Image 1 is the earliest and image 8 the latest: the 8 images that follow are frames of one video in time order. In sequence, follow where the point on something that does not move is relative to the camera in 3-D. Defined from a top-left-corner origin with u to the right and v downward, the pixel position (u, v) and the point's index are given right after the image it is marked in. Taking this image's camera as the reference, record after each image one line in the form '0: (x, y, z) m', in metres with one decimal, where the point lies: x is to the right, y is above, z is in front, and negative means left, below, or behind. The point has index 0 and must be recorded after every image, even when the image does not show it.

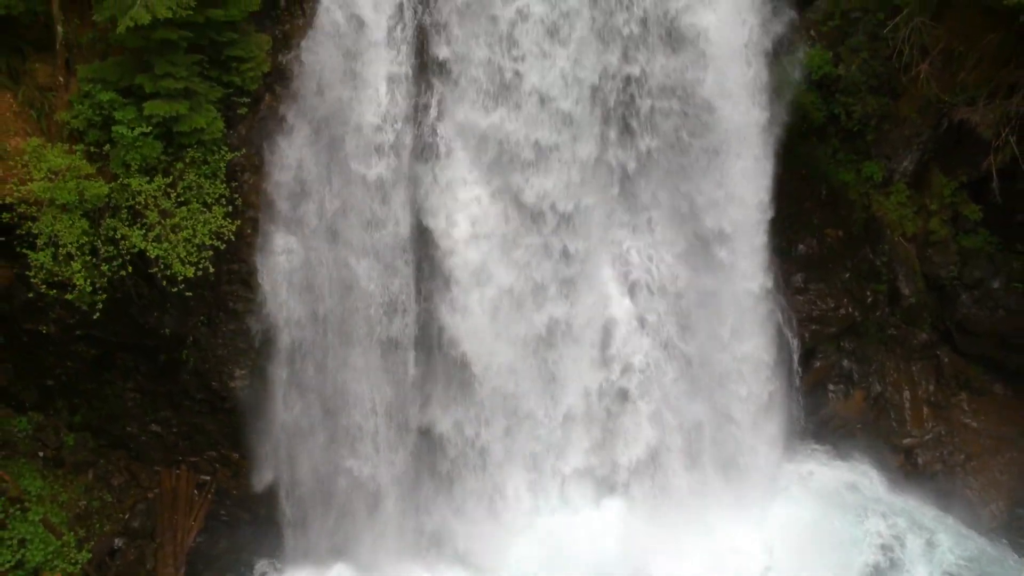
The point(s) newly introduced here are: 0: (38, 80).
0: (-2.7, +1.1, +7.7) m
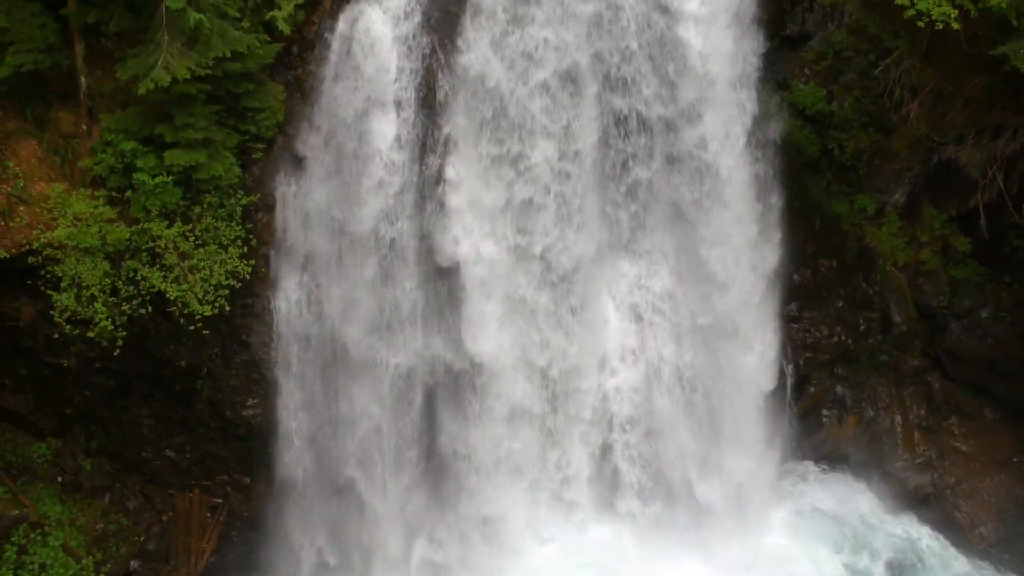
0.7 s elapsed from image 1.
0: (-2.6, +0.9, +8.0) m
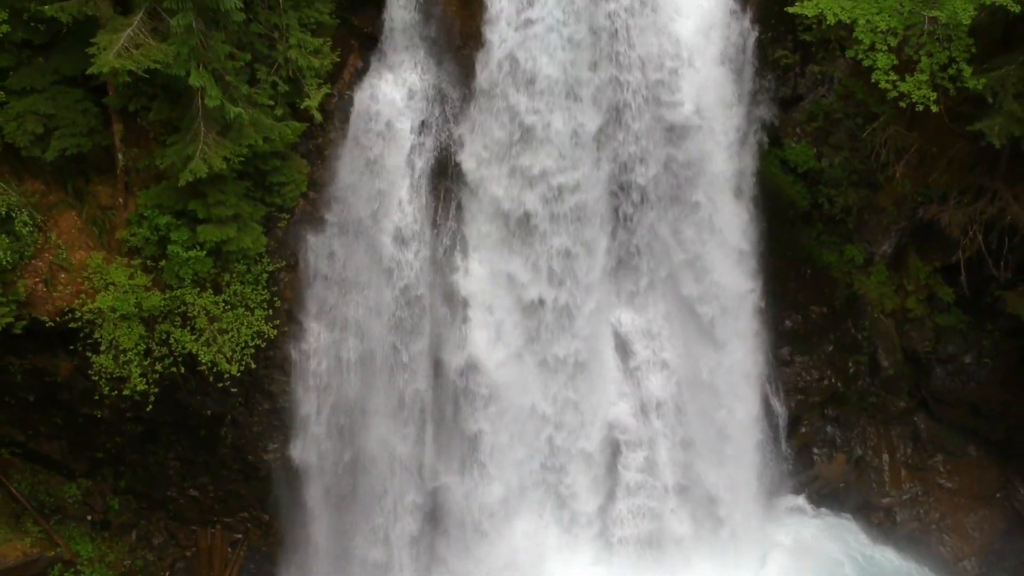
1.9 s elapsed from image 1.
0: (-2.6, +0.5, +8.6) m
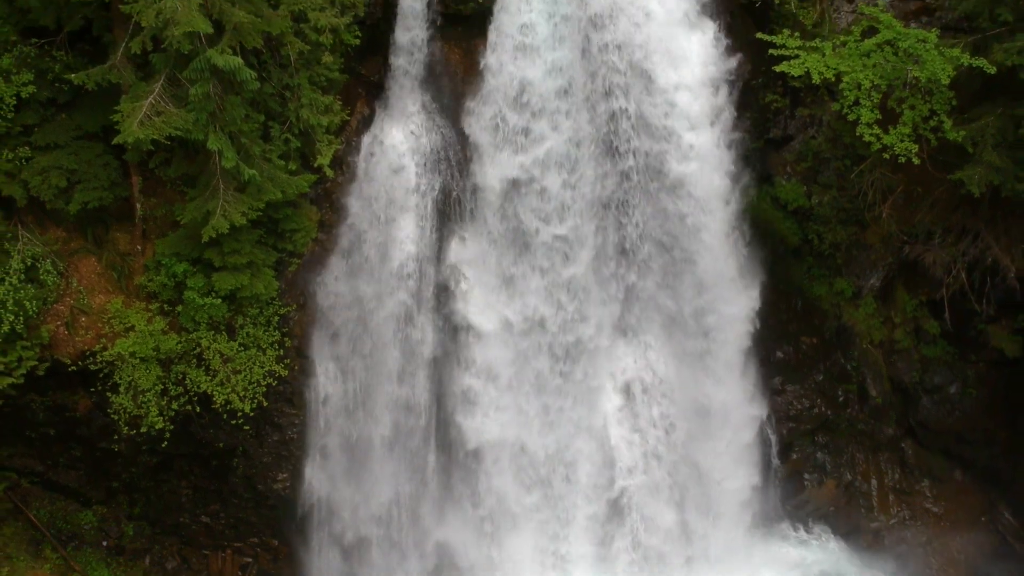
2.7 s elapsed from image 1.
0: (-2.6, +0.3, +8.9) m
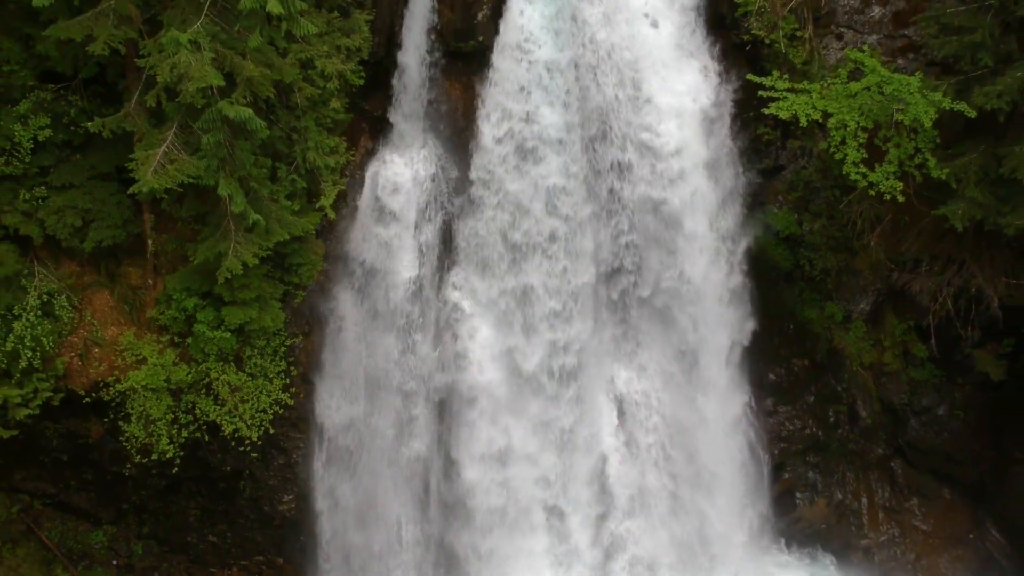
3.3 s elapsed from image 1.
0: (-2.6, 0.0, +9.3) m
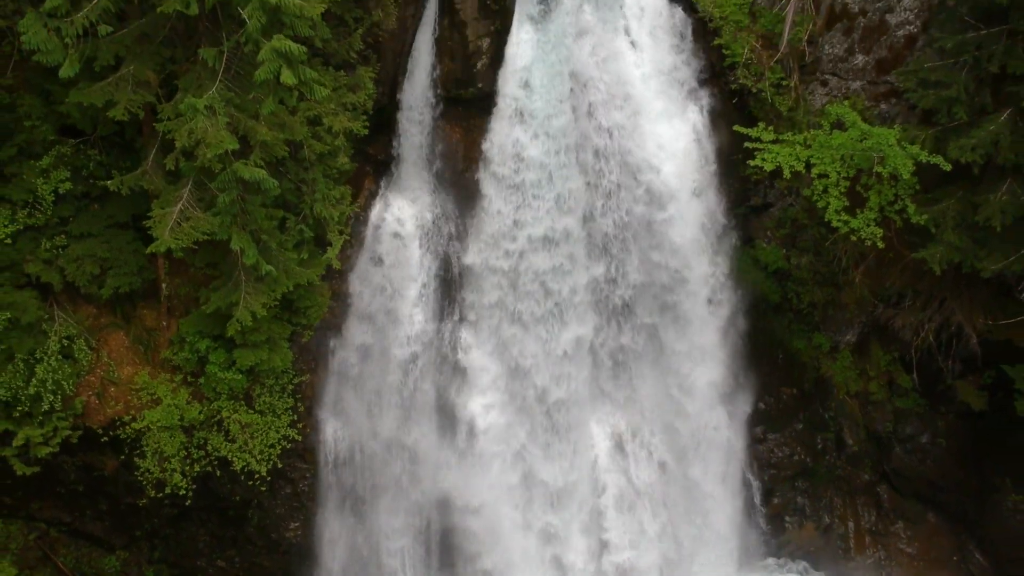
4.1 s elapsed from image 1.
0: (-2.6, -0.2, +9.7) m
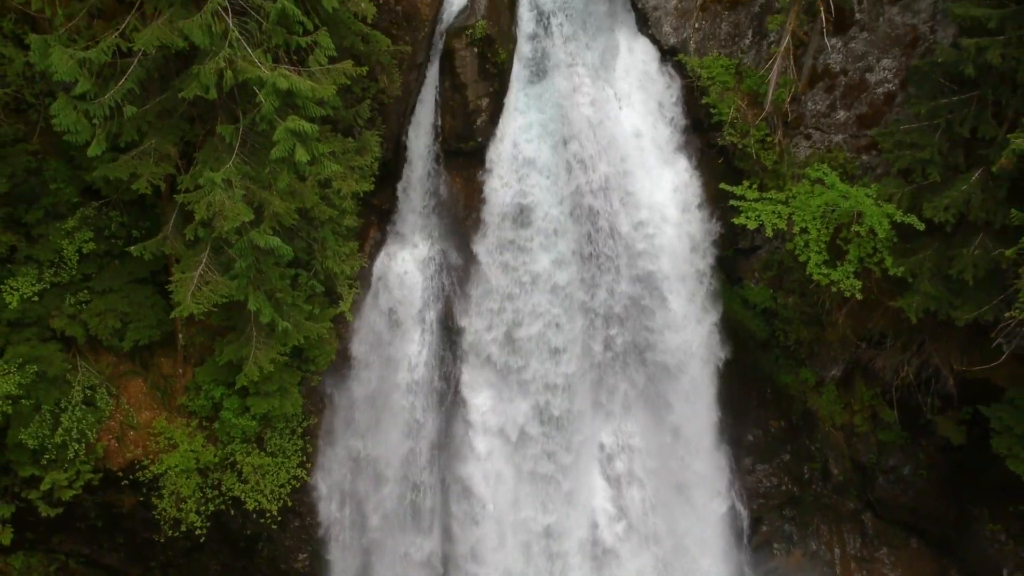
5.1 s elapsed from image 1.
0: (-2.6, -0.6, +10.2) m
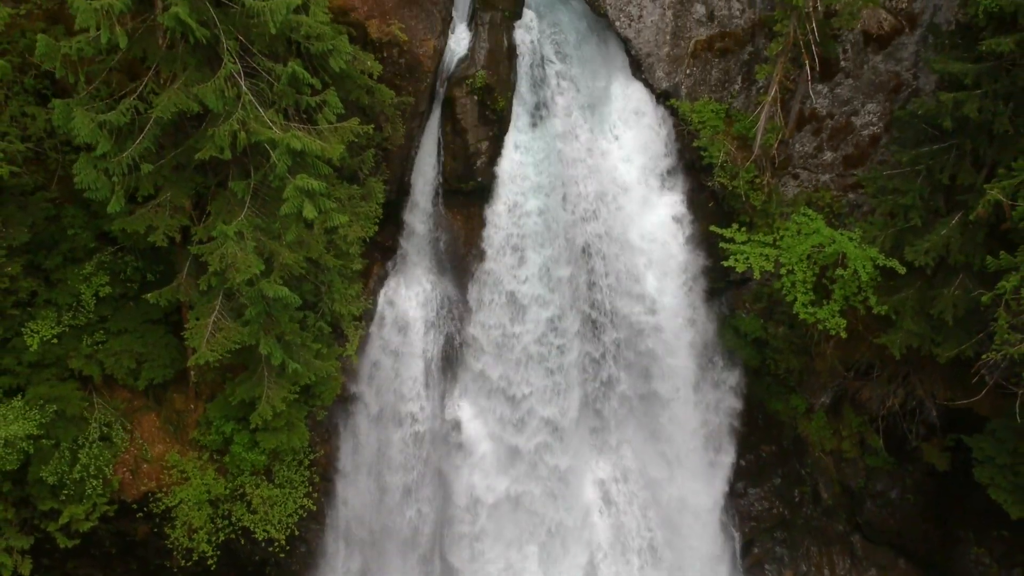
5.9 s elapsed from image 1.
0: (-2.6, -0.9, +10.6) m
